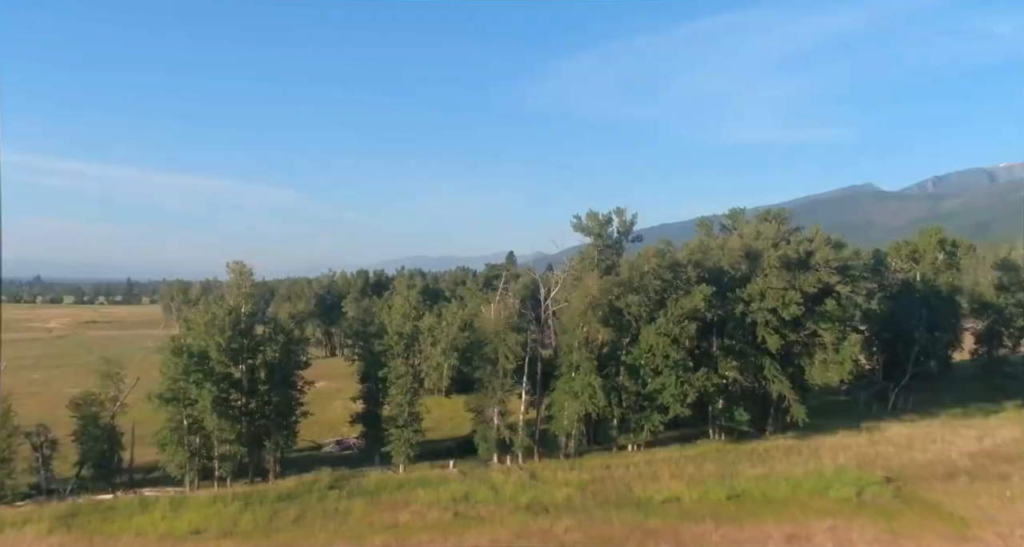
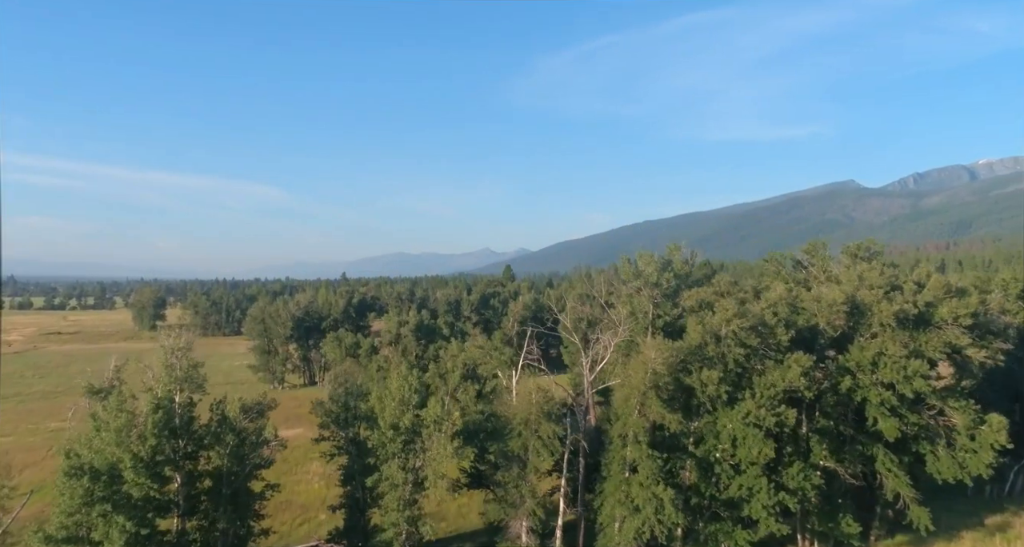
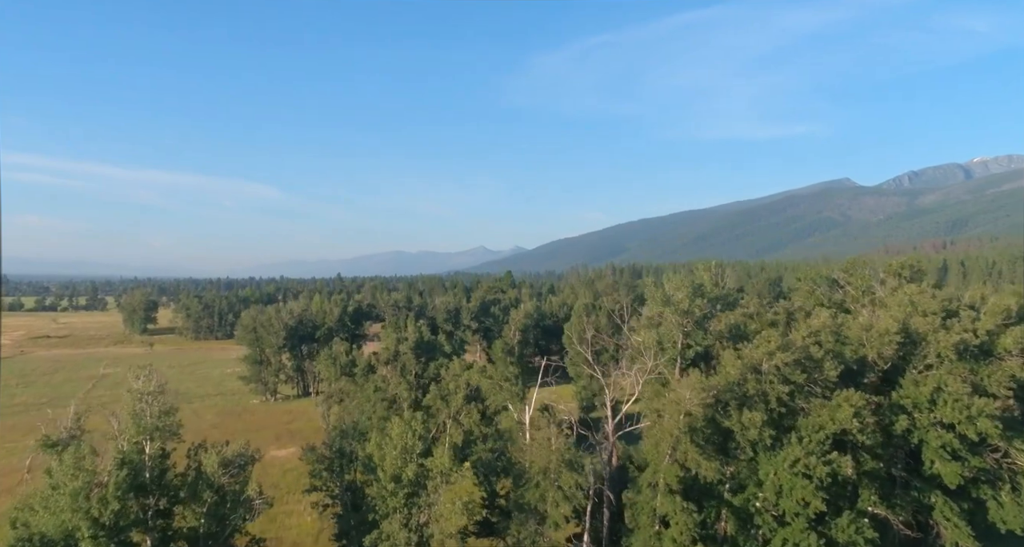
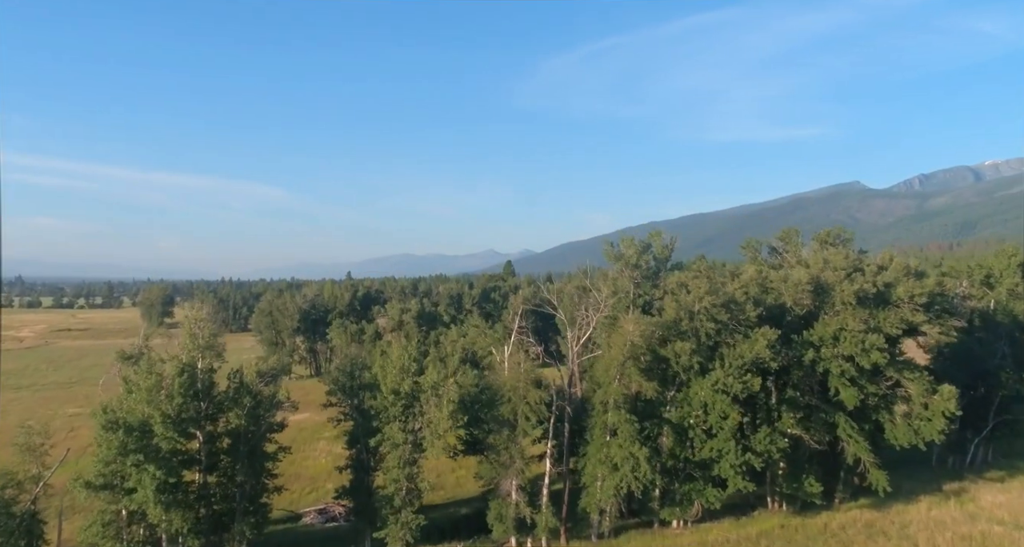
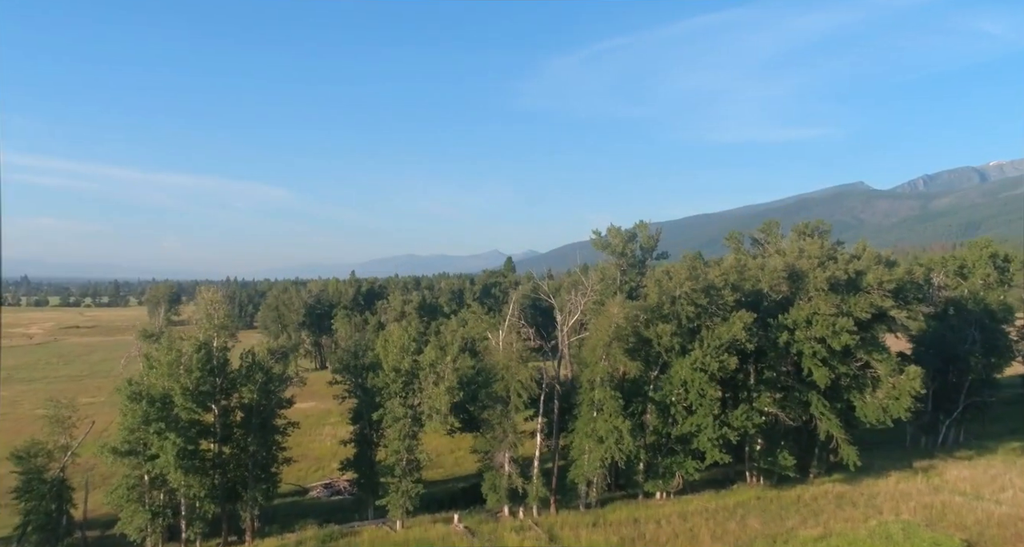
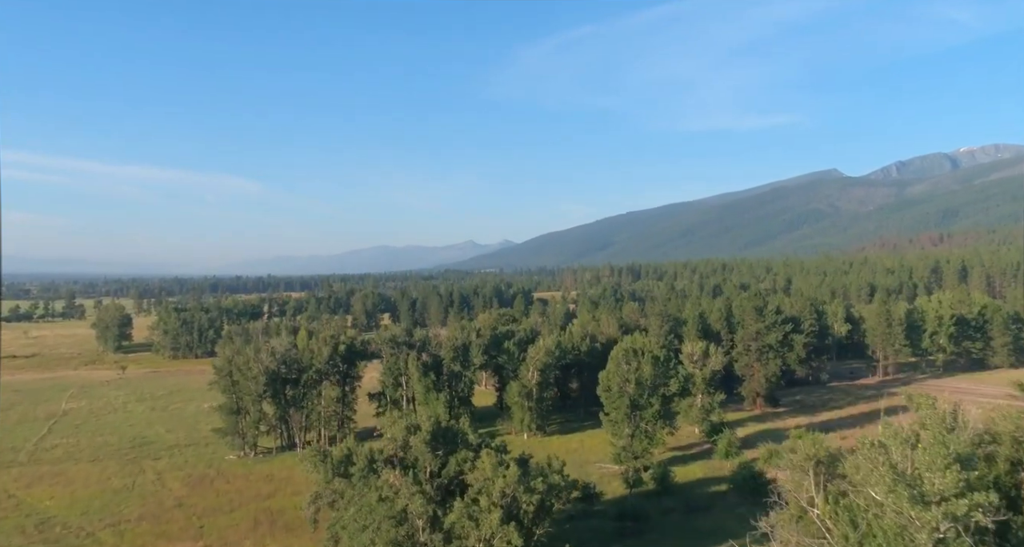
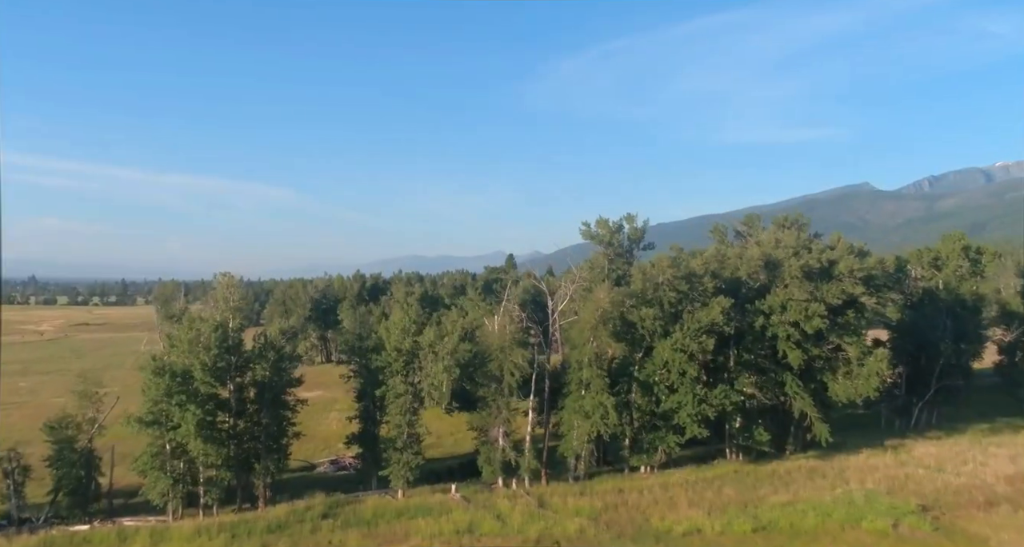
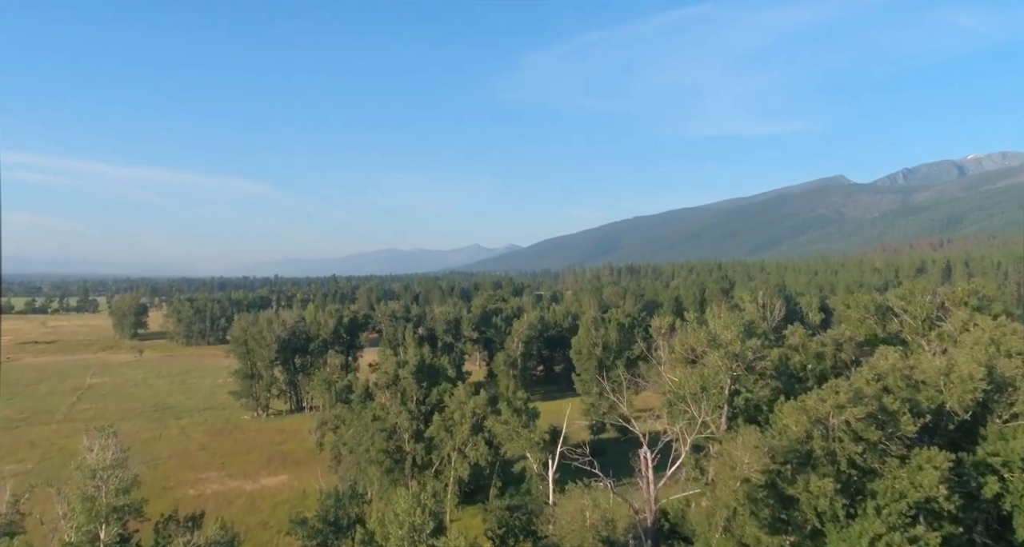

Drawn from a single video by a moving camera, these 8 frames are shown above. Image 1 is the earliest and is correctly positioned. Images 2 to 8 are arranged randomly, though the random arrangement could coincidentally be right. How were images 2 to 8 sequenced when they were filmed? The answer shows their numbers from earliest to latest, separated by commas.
7, 5, 4, 2, 3, 8, 6
